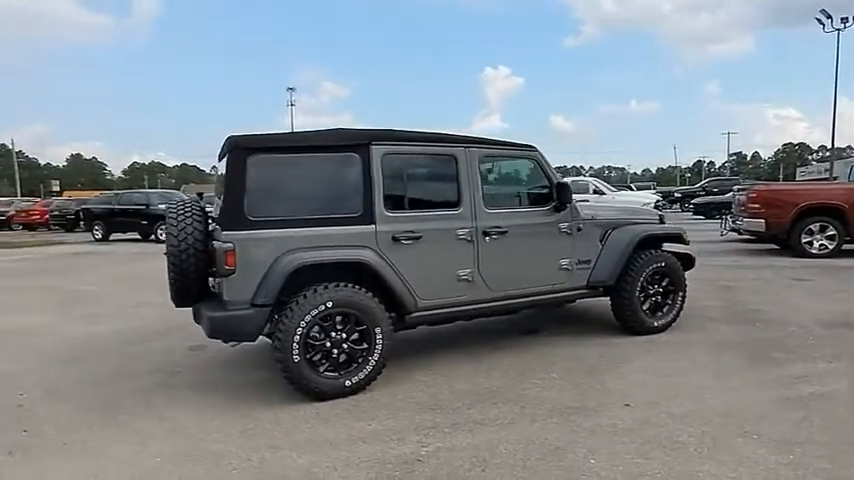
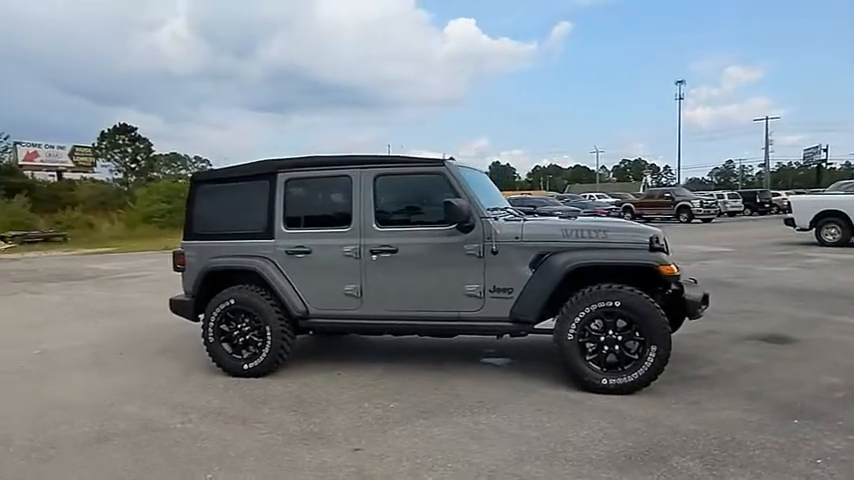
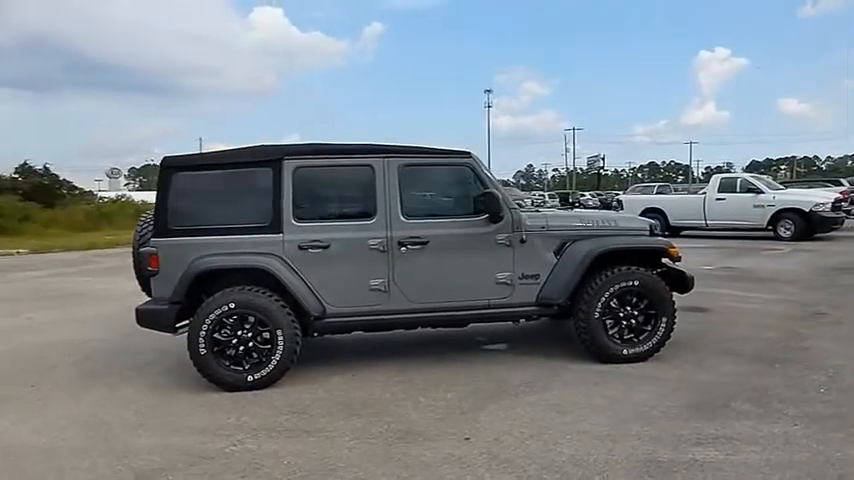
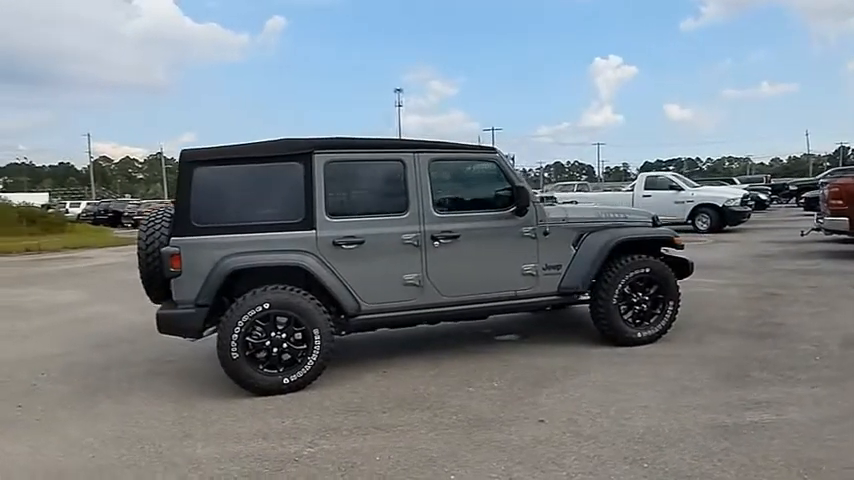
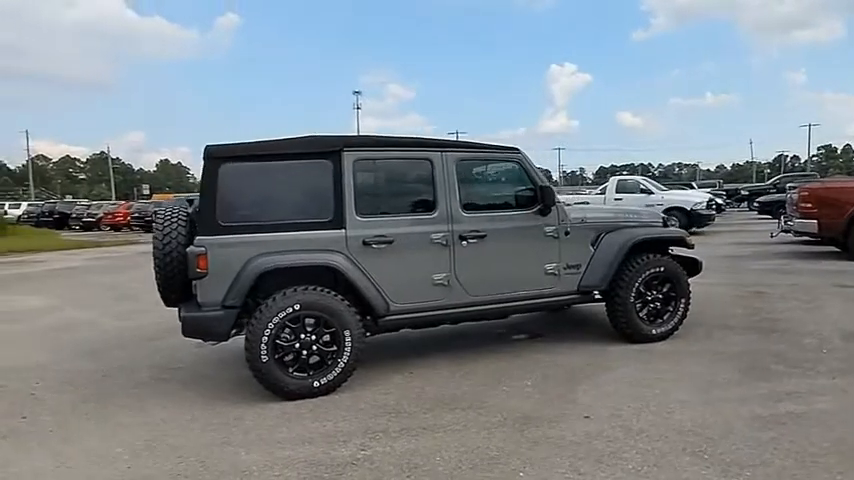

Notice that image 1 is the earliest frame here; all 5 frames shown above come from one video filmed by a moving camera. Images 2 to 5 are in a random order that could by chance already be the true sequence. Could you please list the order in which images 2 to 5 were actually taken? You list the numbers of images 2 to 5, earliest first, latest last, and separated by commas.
5, 4, 3, 2
